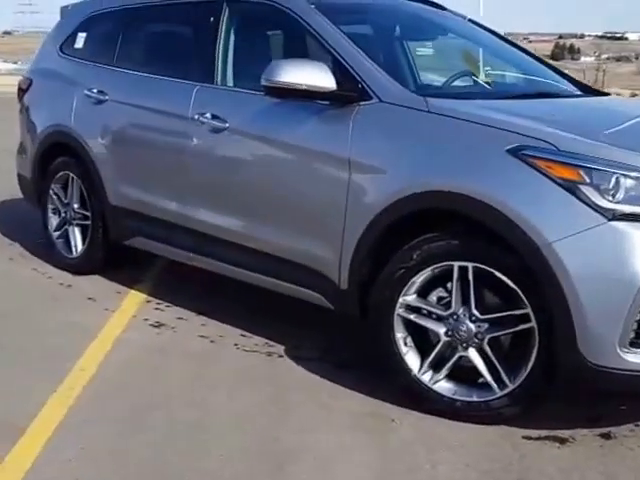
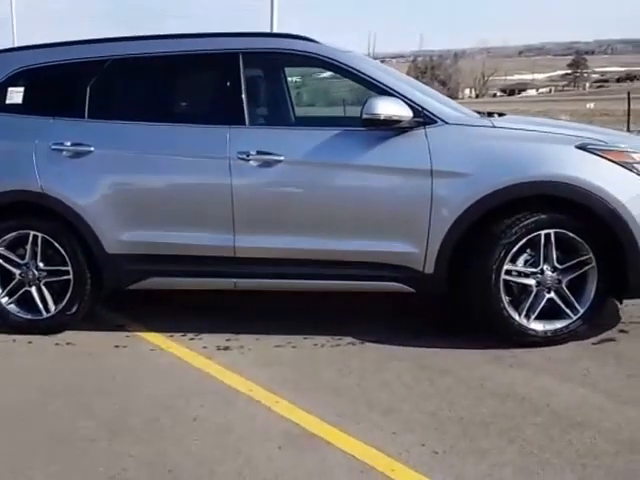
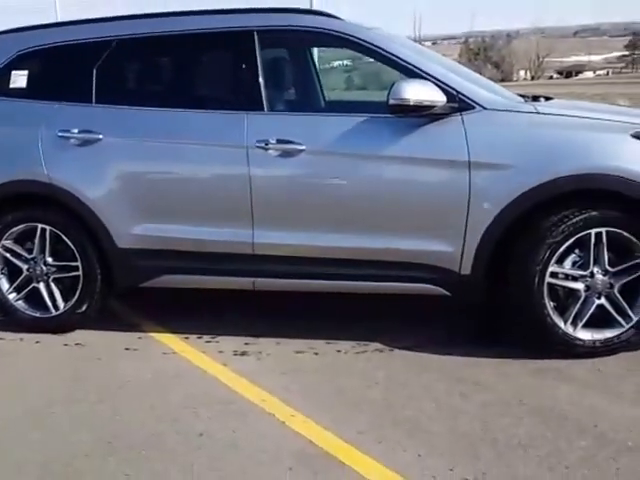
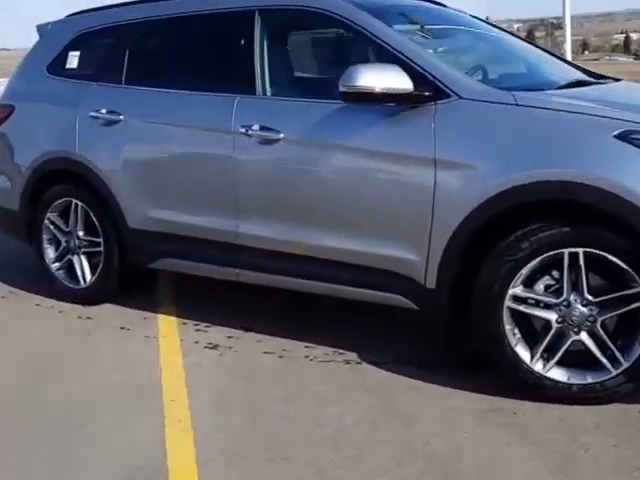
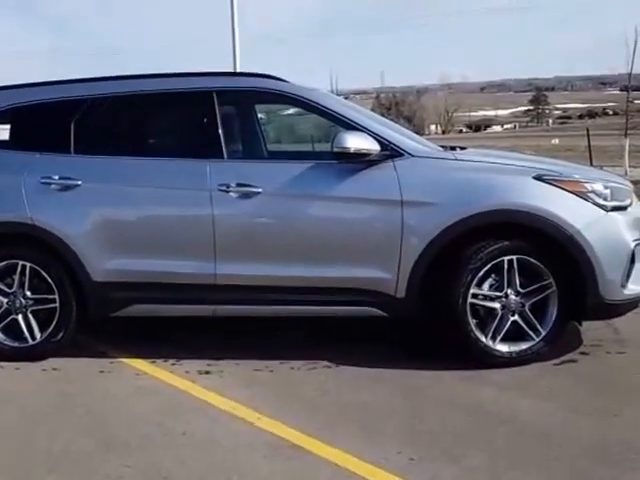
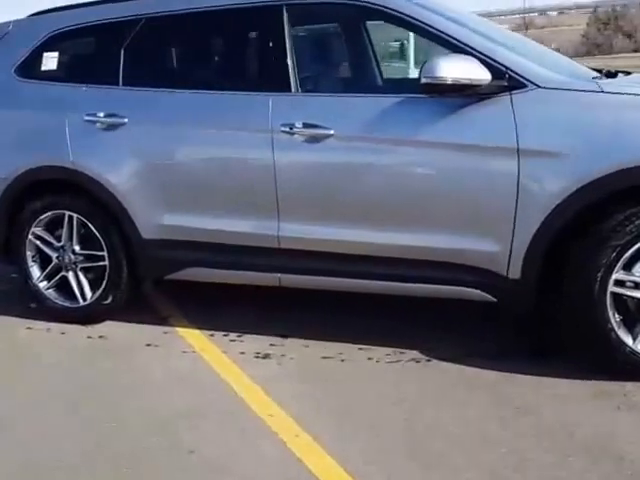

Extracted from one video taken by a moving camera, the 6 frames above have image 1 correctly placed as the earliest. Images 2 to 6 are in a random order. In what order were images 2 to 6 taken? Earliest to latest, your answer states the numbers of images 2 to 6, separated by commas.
4, 6, 3, 2, 5
